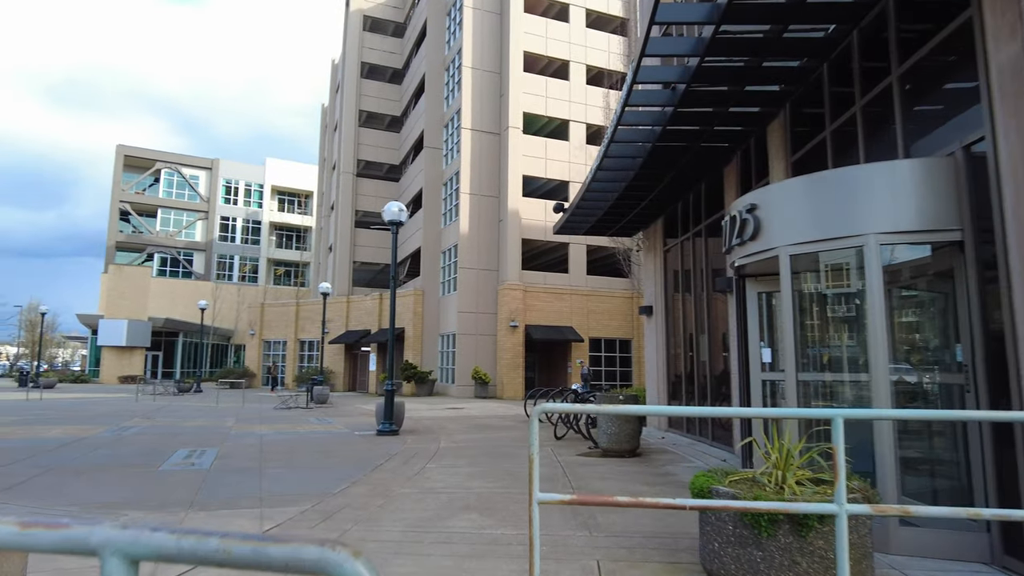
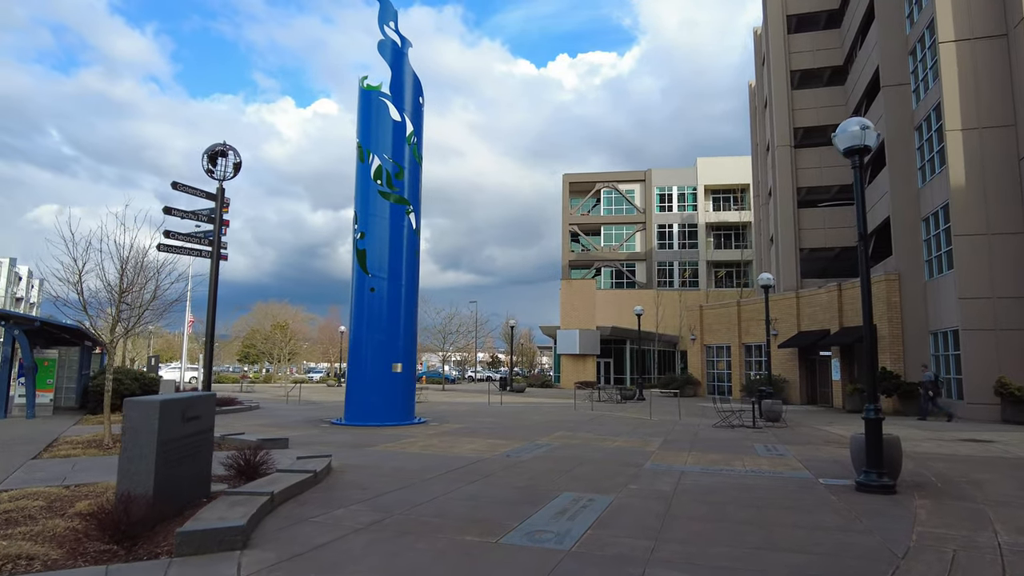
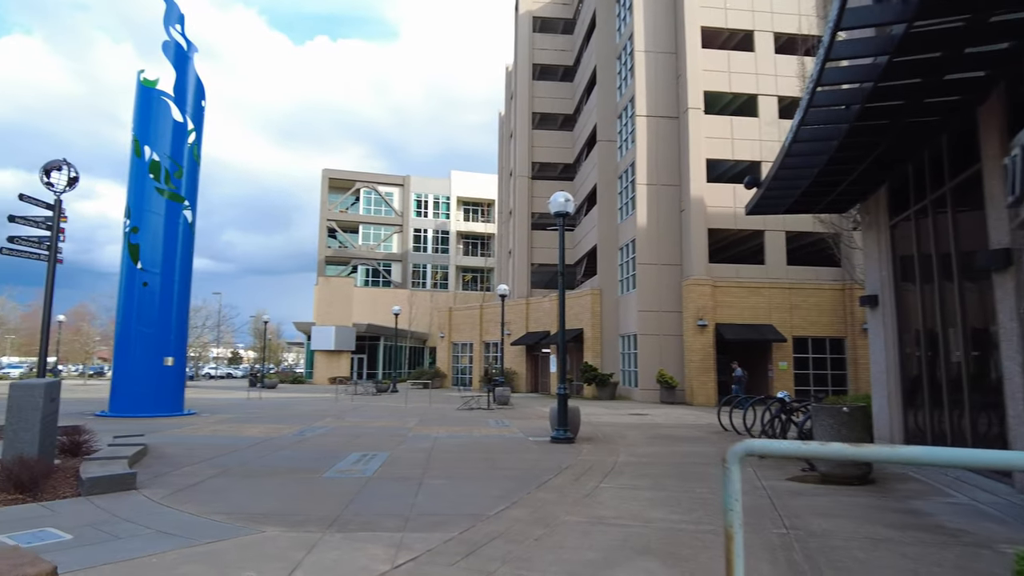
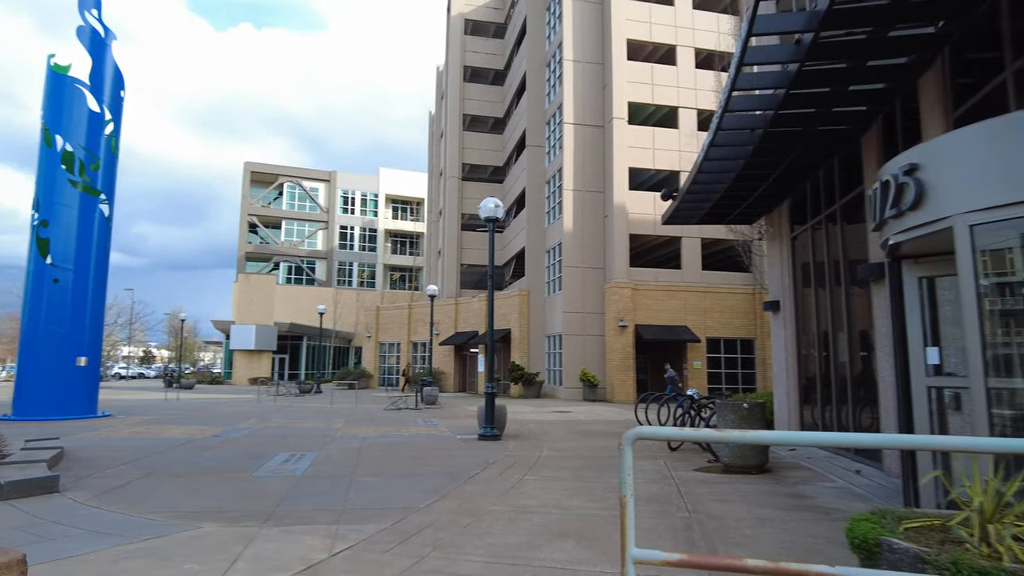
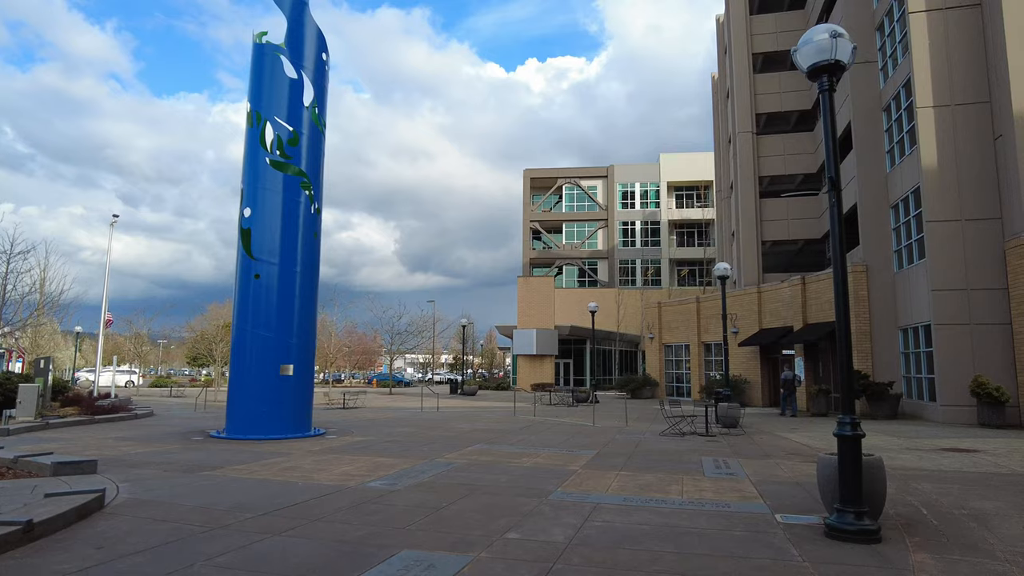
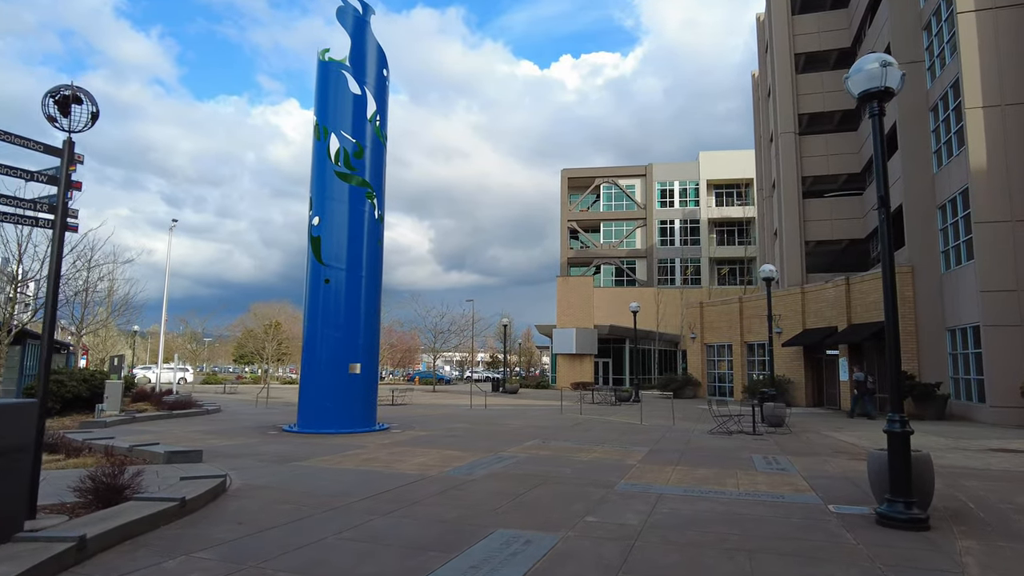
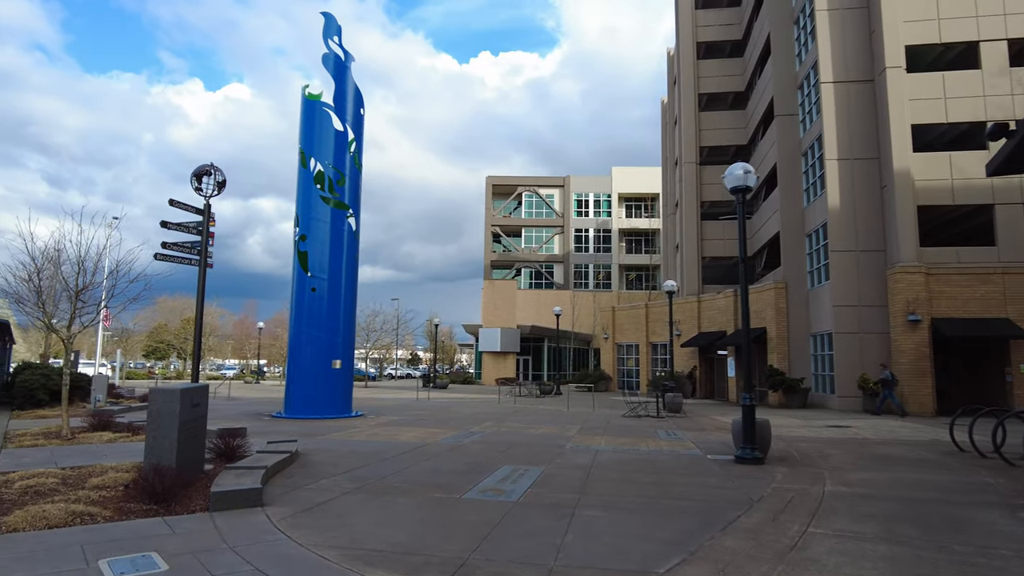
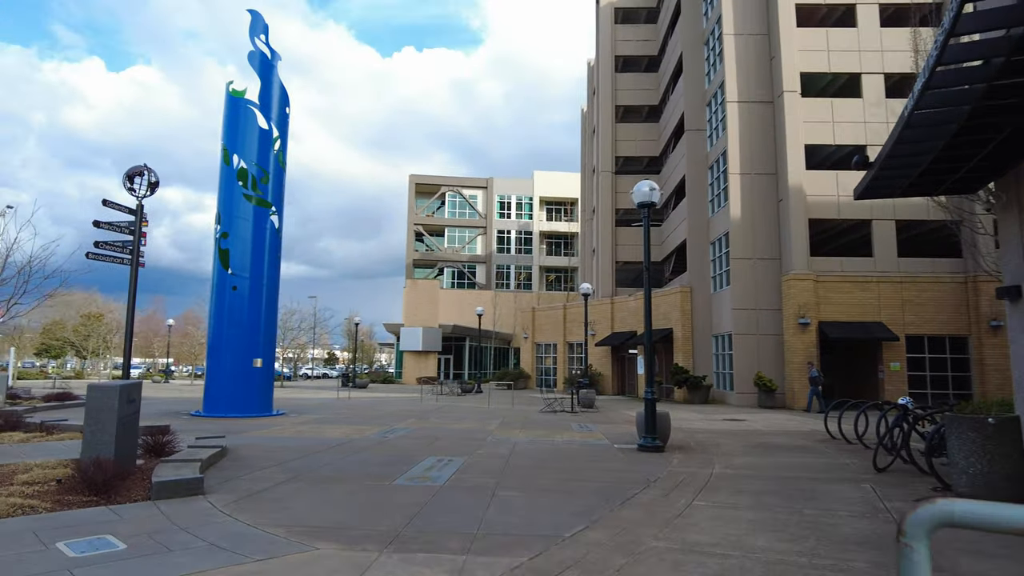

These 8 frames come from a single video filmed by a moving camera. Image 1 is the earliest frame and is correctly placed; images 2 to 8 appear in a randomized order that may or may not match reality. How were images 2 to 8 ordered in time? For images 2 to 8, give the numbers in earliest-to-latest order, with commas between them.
4, 3, 8, 7, 2, 6, 5
